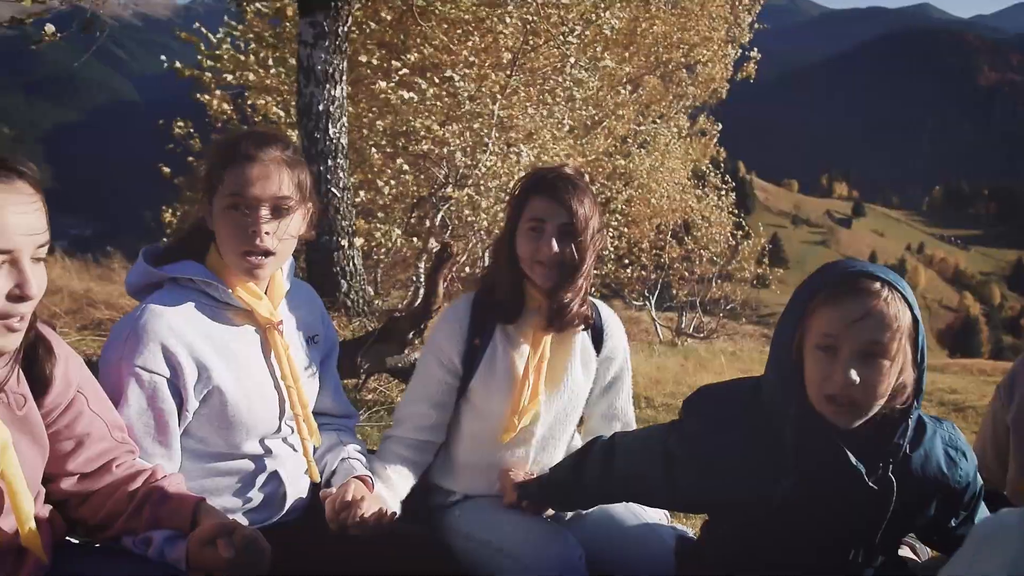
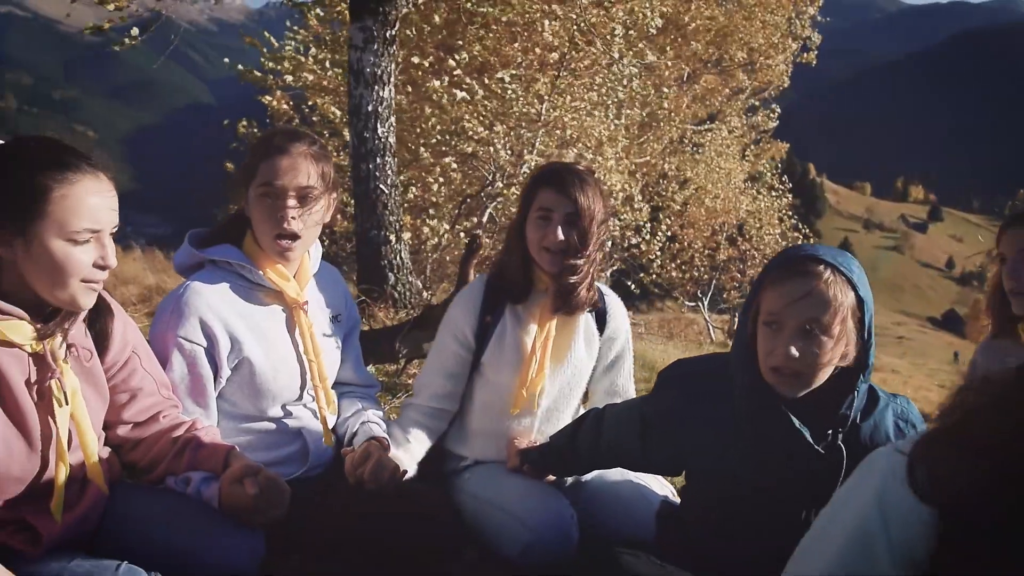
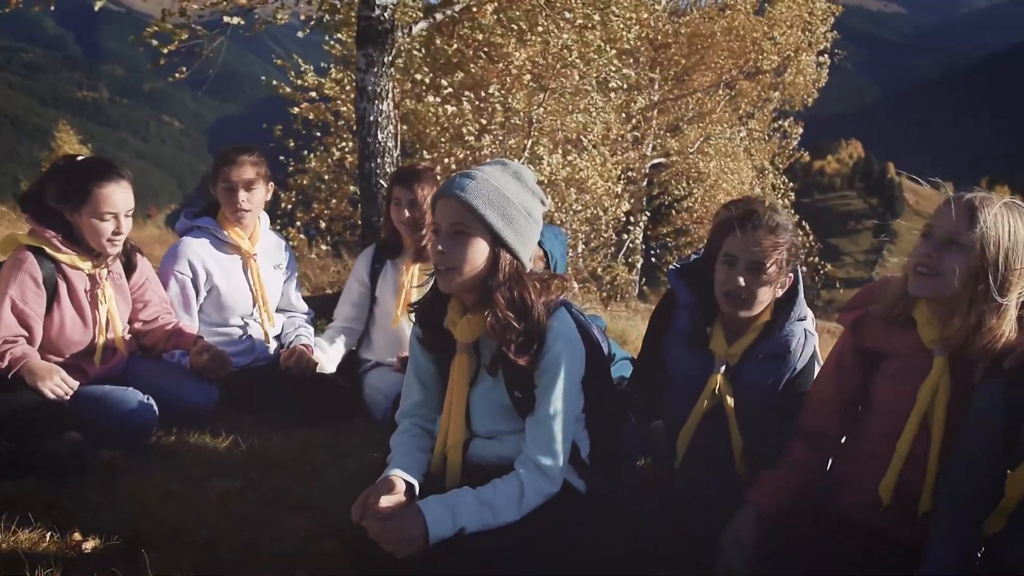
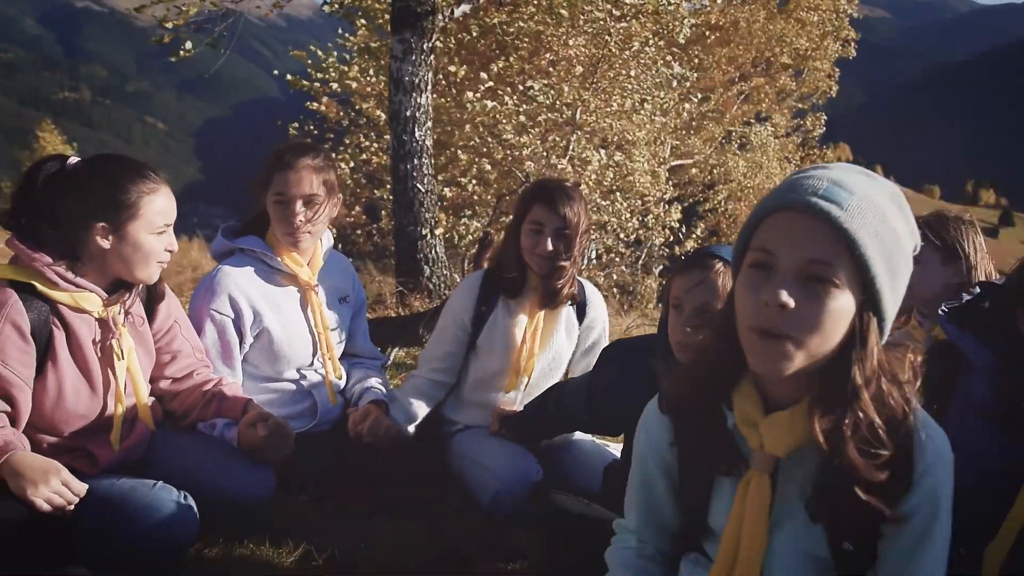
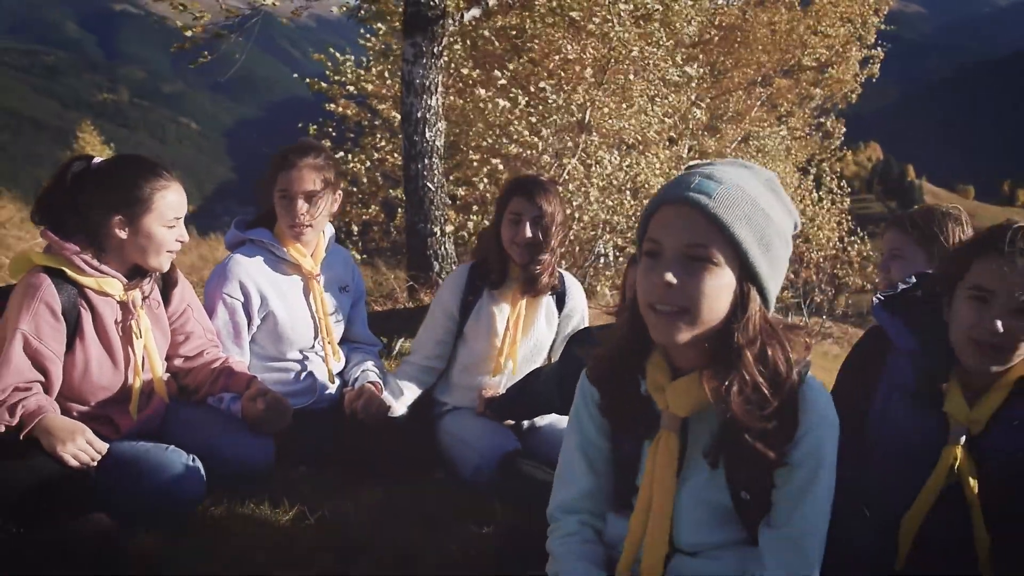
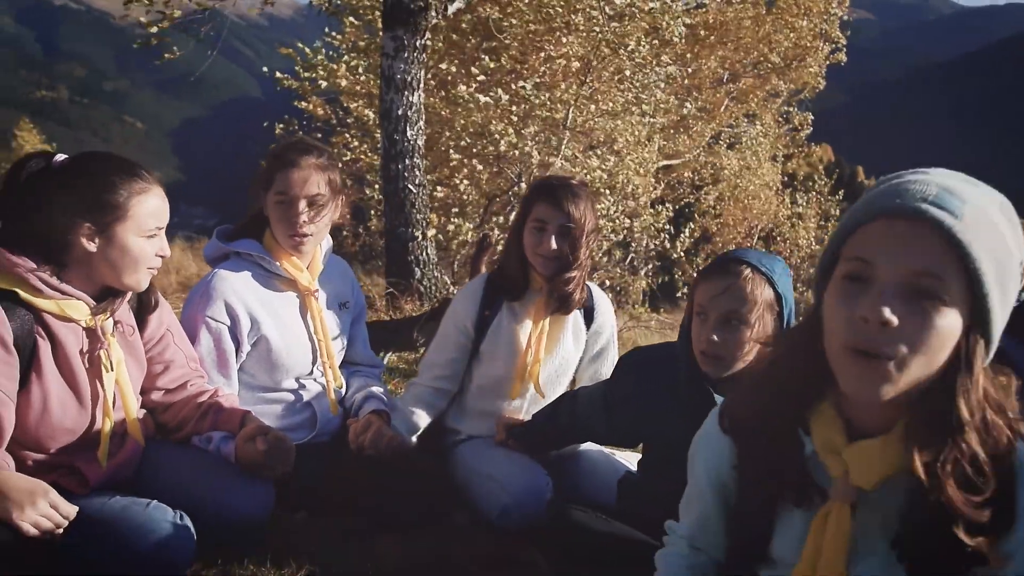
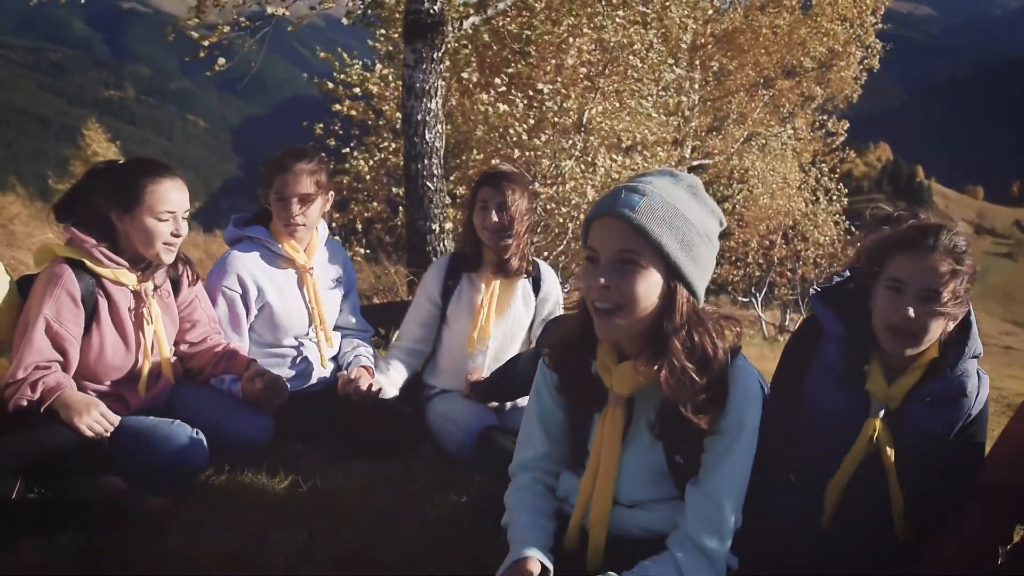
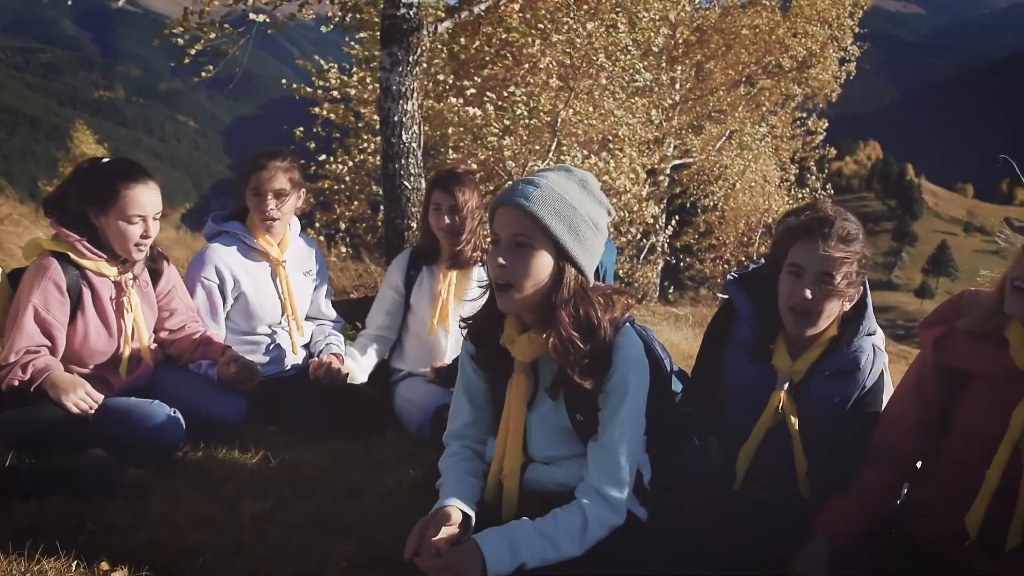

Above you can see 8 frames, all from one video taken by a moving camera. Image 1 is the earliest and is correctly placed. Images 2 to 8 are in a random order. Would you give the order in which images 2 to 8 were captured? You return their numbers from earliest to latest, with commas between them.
2, 6, 4, 5, 7, 8, 3
